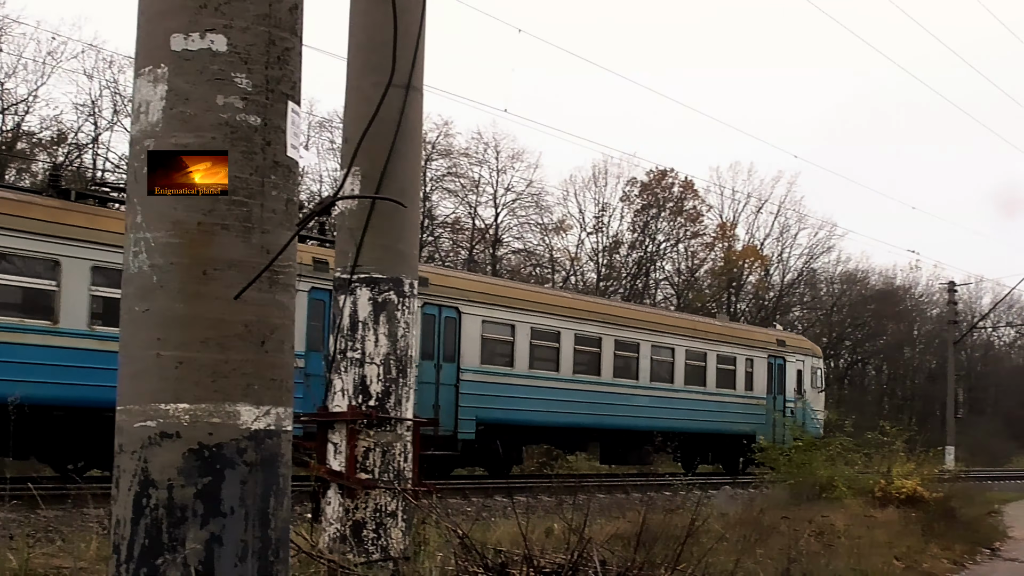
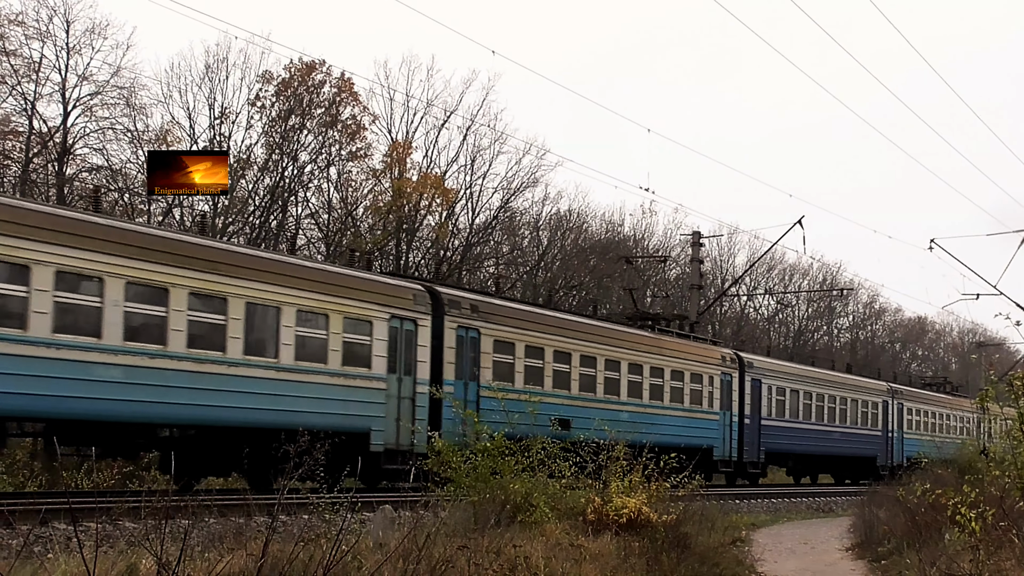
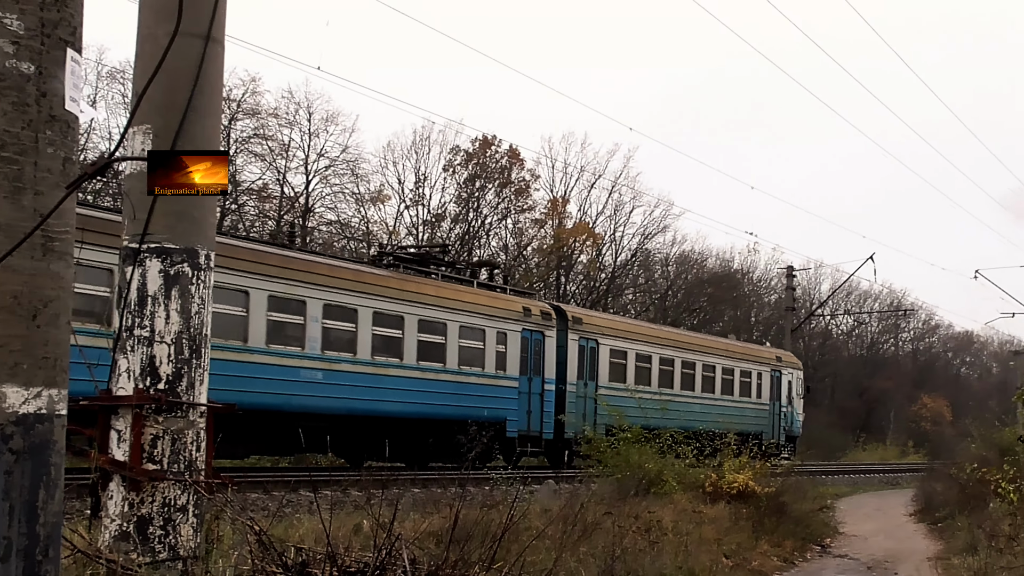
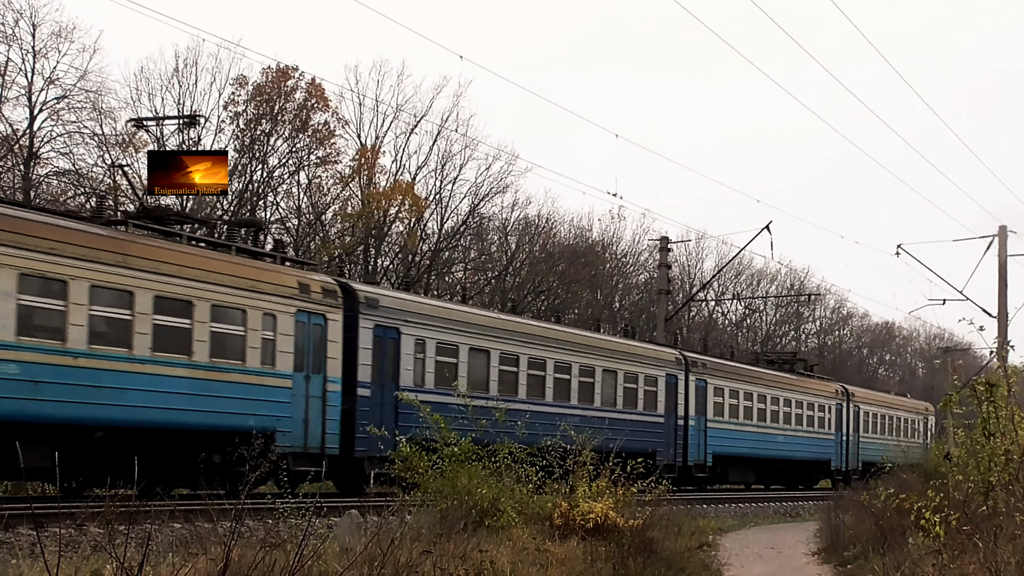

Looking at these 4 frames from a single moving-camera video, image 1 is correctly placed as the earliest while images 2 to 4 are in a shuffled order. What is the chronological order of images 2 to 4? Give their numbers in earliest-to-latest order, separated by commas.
3, 4, 2
